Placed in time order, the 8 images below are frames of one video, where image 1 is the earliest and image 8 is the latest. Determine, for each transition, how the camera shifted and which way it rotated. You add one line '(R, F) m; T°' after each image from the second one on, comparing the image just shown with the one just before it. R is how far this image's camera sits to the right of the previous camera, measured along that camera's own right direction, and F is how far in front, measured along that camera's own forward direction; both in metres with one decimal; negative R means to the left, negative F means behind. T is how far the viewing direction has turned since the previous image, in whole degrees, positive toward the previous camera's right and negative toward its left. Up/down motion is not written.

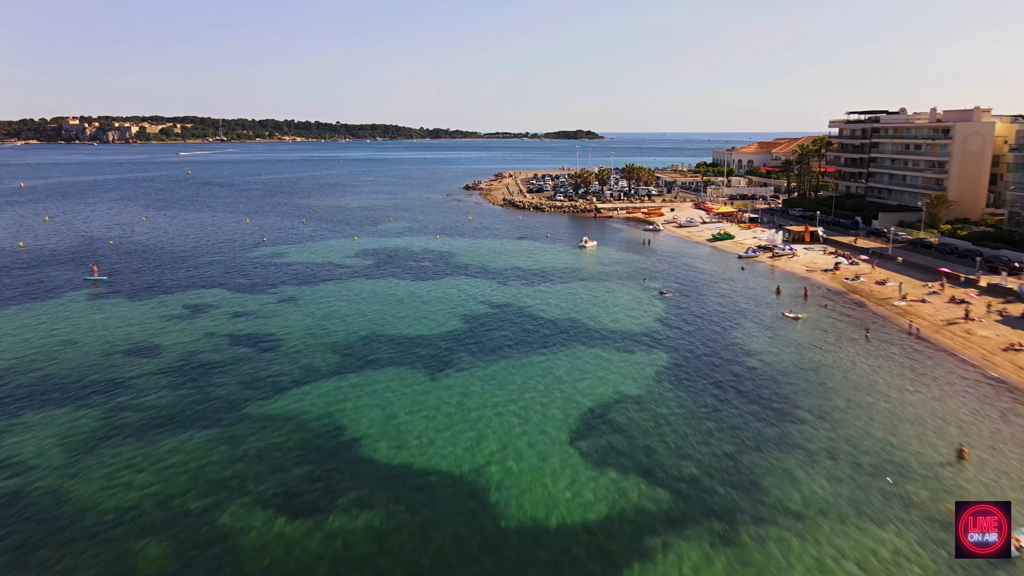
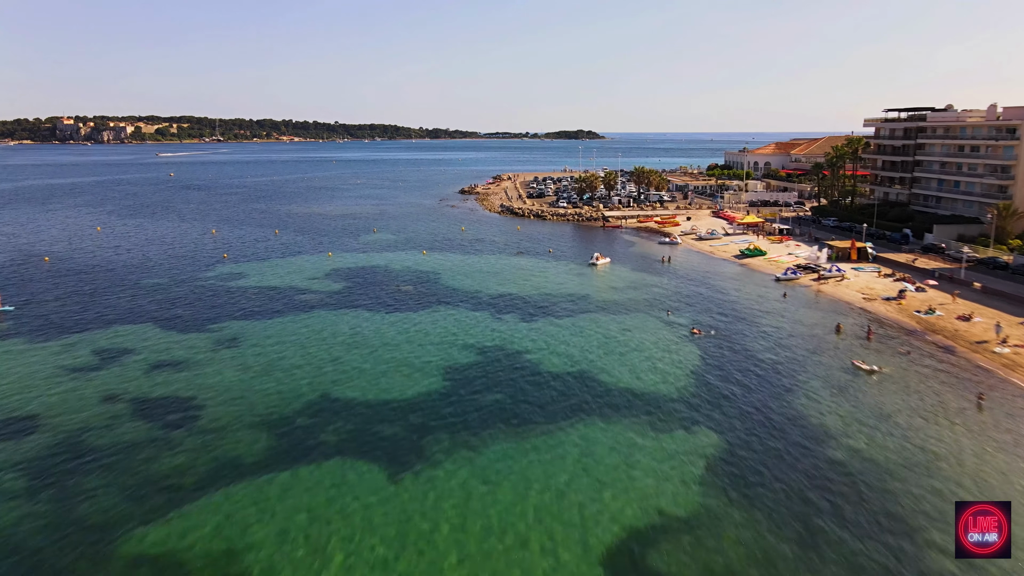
(-0.3, +9.3) m; 0°
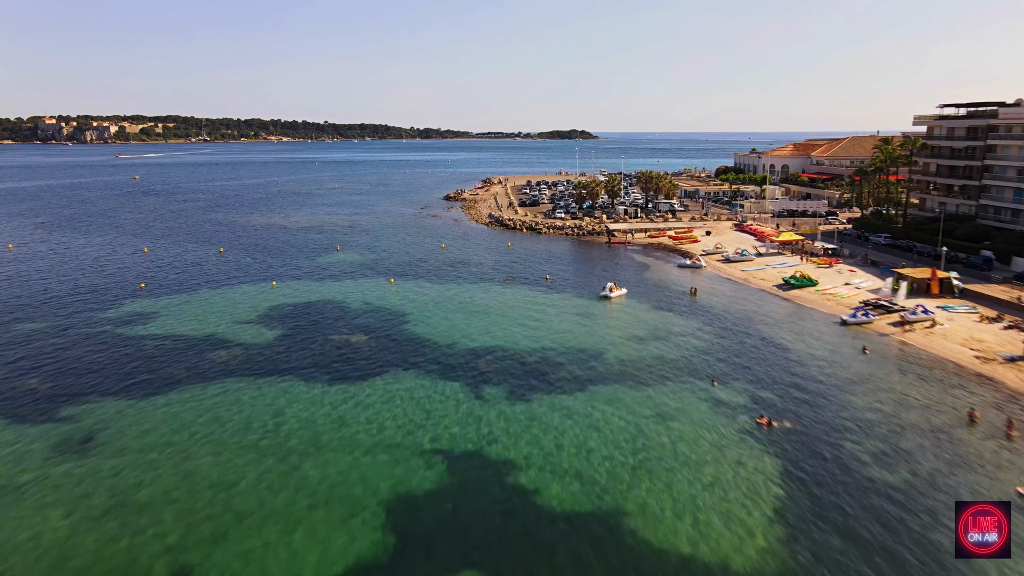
(-0.3, +12.4) m; +1°
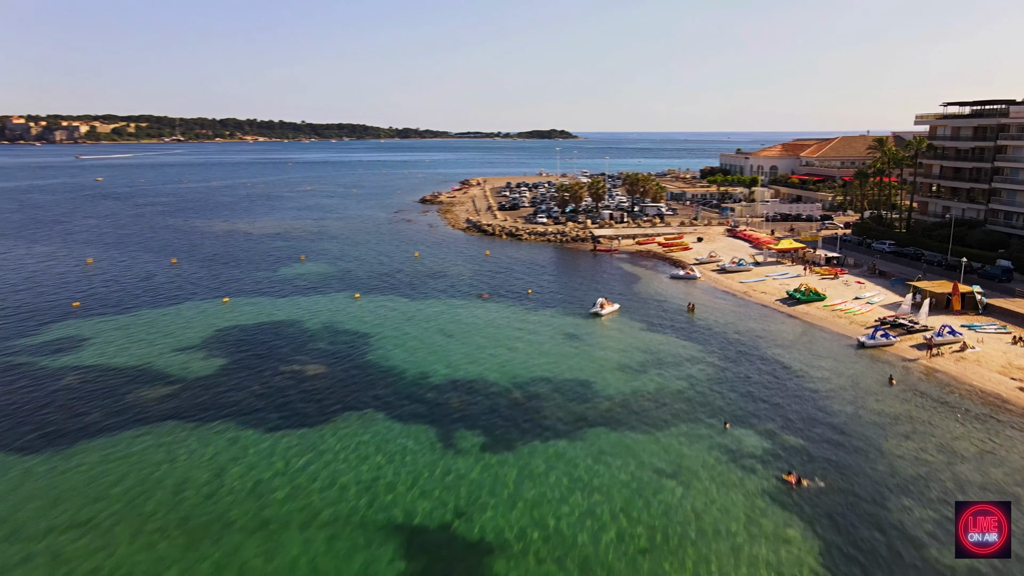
(-0.1, +4.9) m; +2°
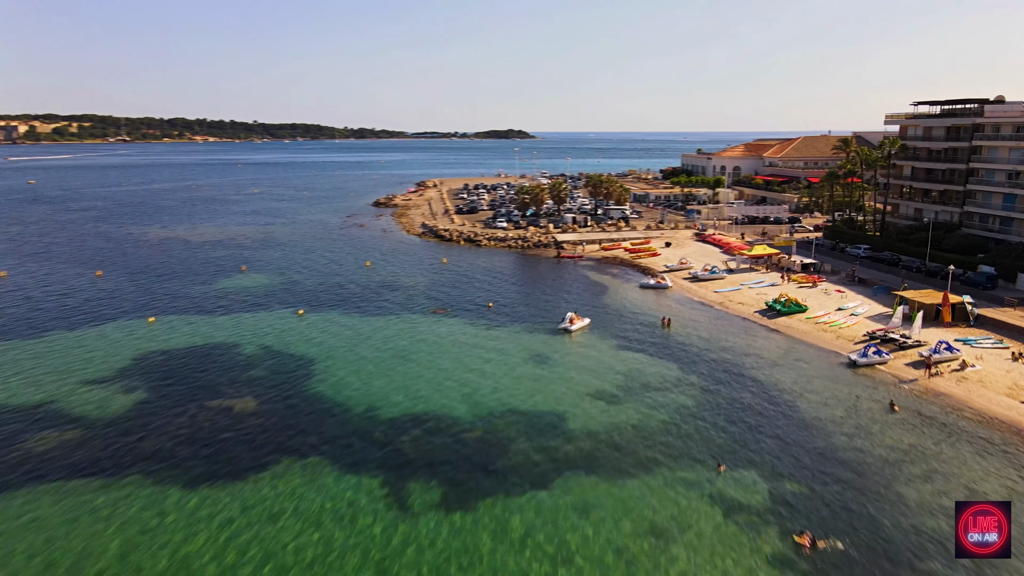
(-0.2, +3.9) m; +3°
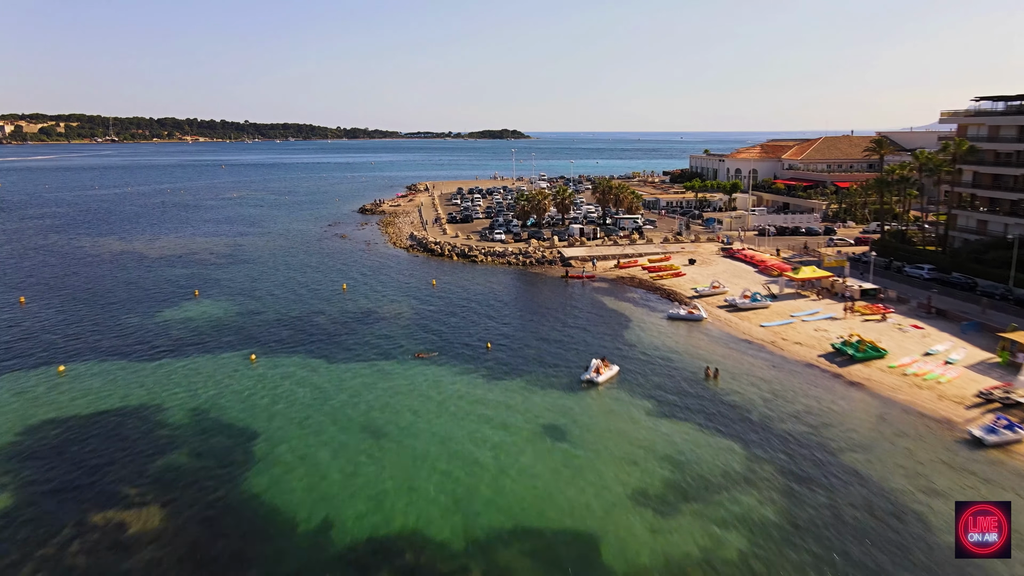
(-0.7, +9.0) m; +1°
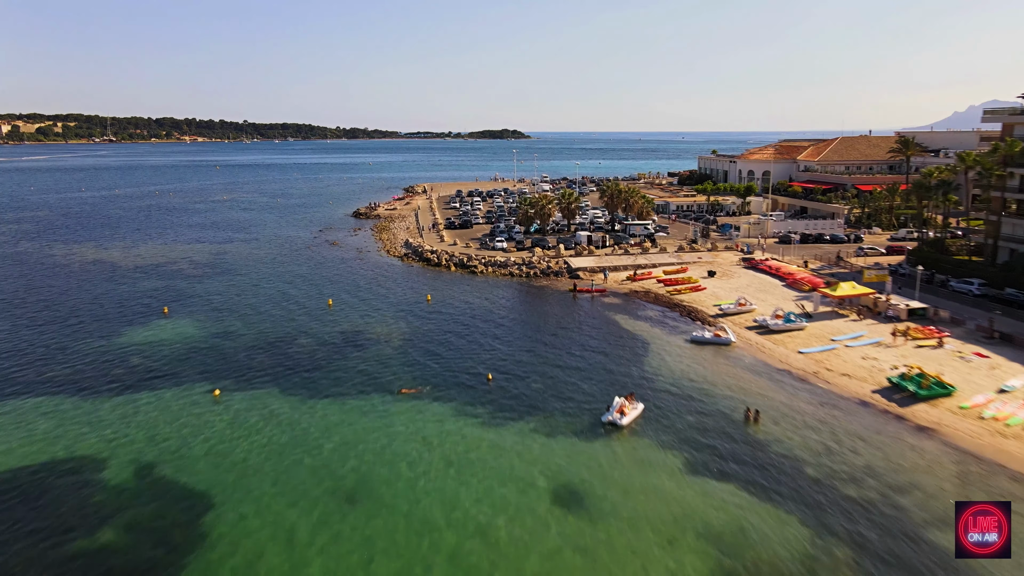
(-0.3, +5.0) m; 0°
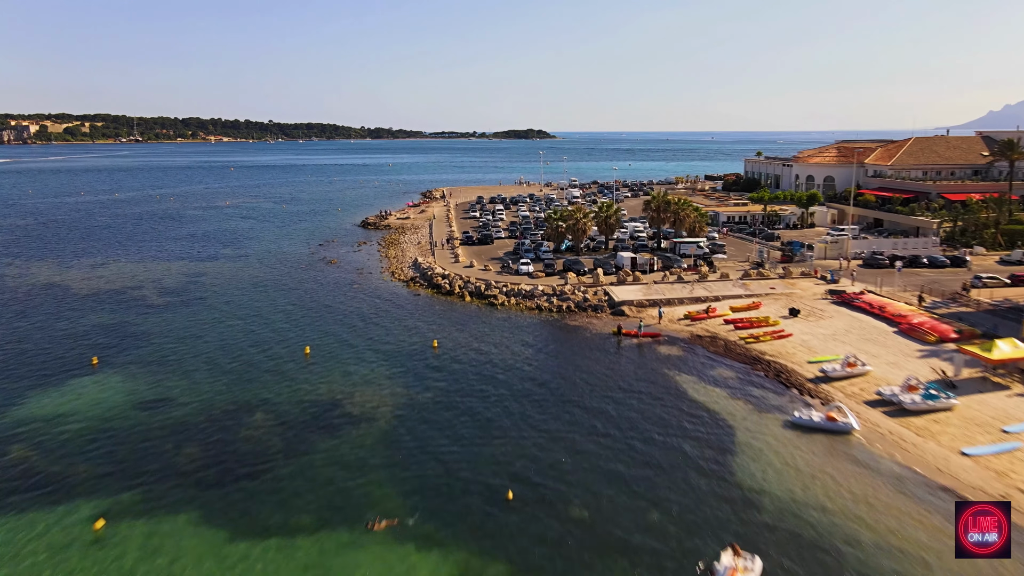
(-0.4, +11.2) m; -2°
